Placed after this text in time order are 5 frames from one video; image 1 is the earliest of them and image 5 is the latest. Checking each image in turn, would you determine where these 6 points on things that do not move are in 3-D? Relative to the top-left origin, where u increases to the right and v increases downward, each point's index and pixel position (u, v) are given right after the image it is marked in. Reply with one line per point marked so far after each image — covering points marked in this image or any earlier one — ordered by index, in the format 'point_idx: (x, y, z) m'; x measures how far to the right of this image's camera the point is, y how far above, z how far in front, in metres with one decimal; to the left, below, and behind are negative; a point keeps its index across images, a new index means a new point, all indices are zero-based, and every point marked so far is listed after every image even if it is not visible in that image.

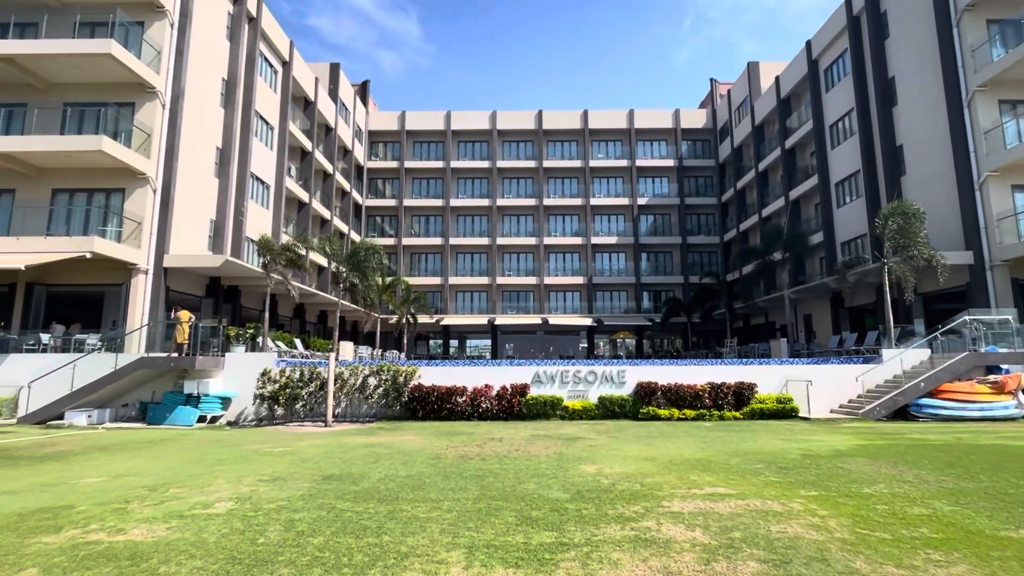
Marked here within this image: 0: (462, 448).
0: (-1.1, -3.7, +12.9) m
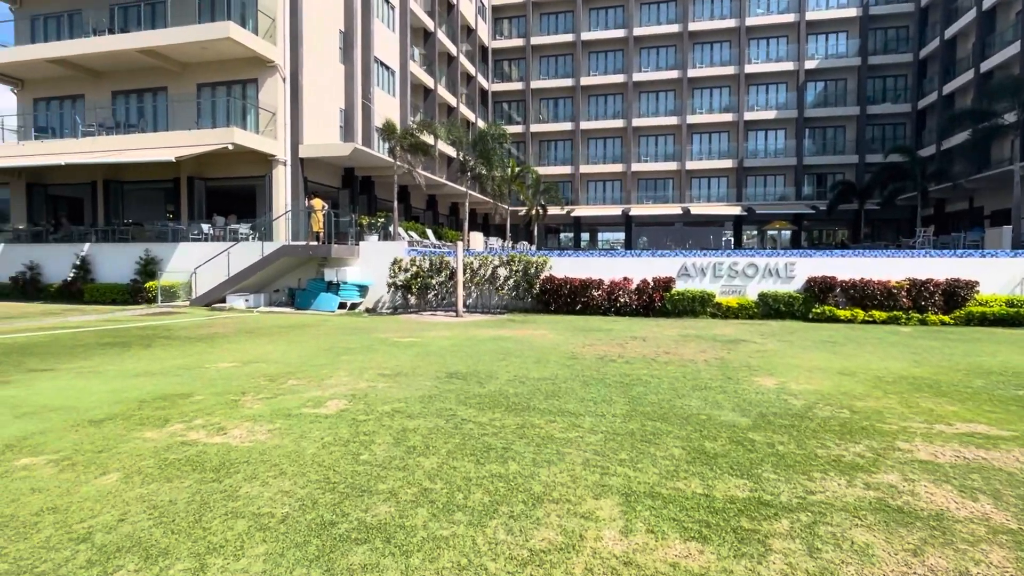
0: (+1.8, -1.2, +11.3) m
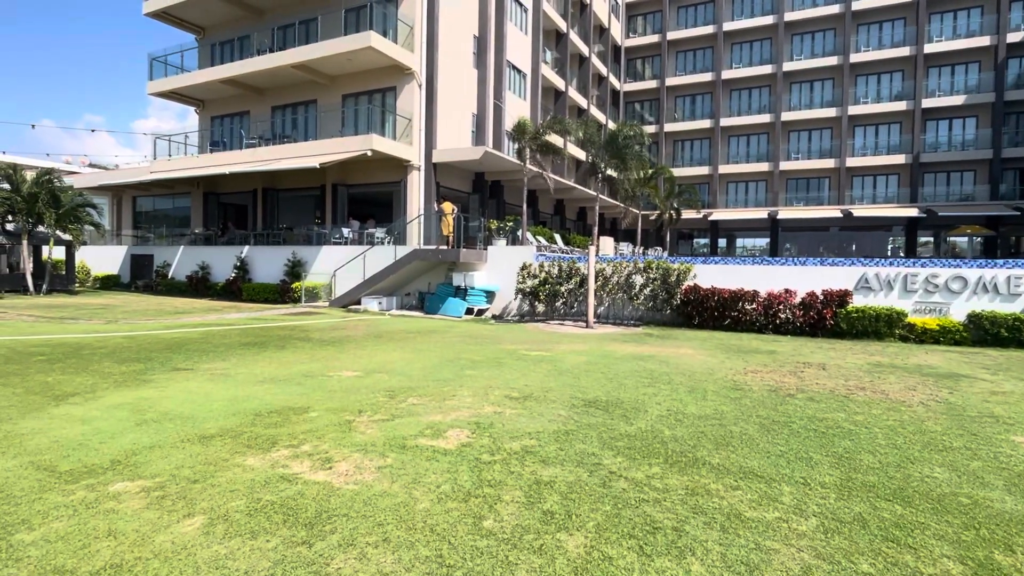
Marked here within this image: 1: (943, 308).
0: (+4.3, -1.5, +9.3) m
1: (+10.7, -0.5, +13.7) m
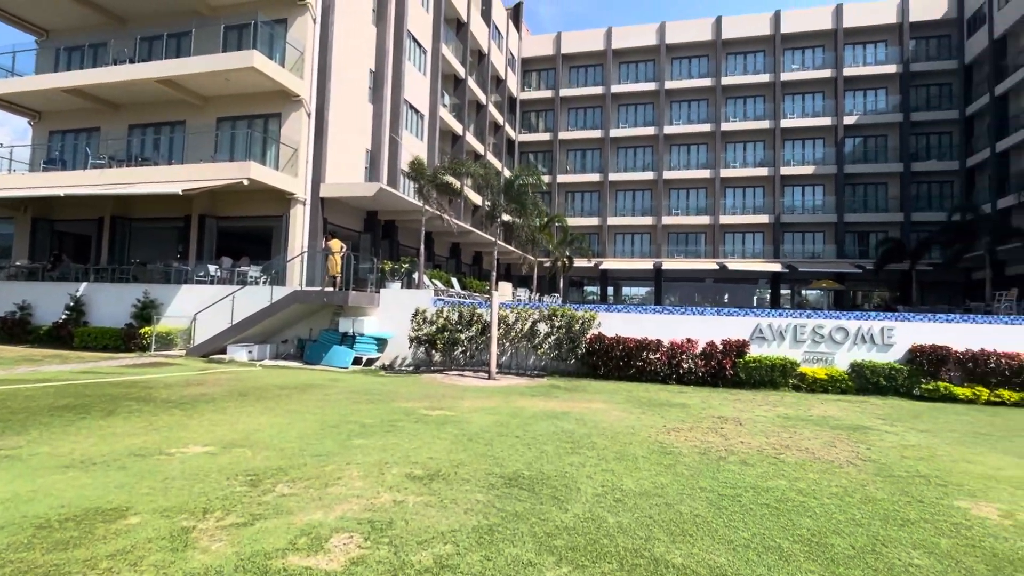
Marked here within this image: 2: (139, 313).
0: (+2.8, -2.3, +8.7) m
1: (+8.2, -1.8, +14.3) m
2: (-12.9, -0.9, +19.1) m
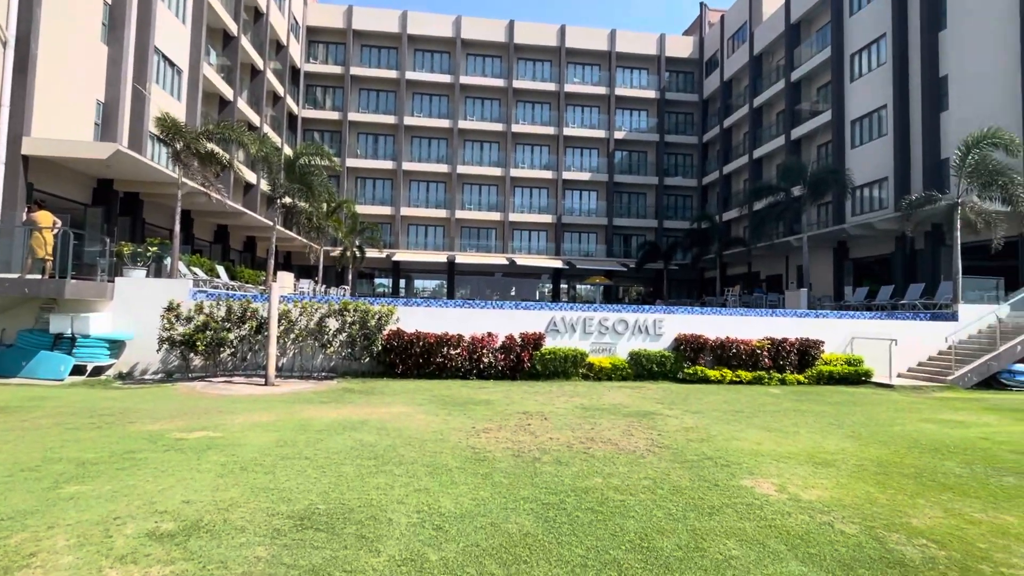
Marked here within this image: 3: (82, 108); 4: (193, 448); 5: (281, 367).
0: (-0.2, -2.2, +8.3) m
1: (+2.8, -1.7, +15.5) m
2: (-18.5, -0.5, +12.1) m
3: (-14.4, +6.1, +18.6) m
4: (-3.9, -2.0, +6.7) m
5: (-5.9, -2.0, +14.1) m
